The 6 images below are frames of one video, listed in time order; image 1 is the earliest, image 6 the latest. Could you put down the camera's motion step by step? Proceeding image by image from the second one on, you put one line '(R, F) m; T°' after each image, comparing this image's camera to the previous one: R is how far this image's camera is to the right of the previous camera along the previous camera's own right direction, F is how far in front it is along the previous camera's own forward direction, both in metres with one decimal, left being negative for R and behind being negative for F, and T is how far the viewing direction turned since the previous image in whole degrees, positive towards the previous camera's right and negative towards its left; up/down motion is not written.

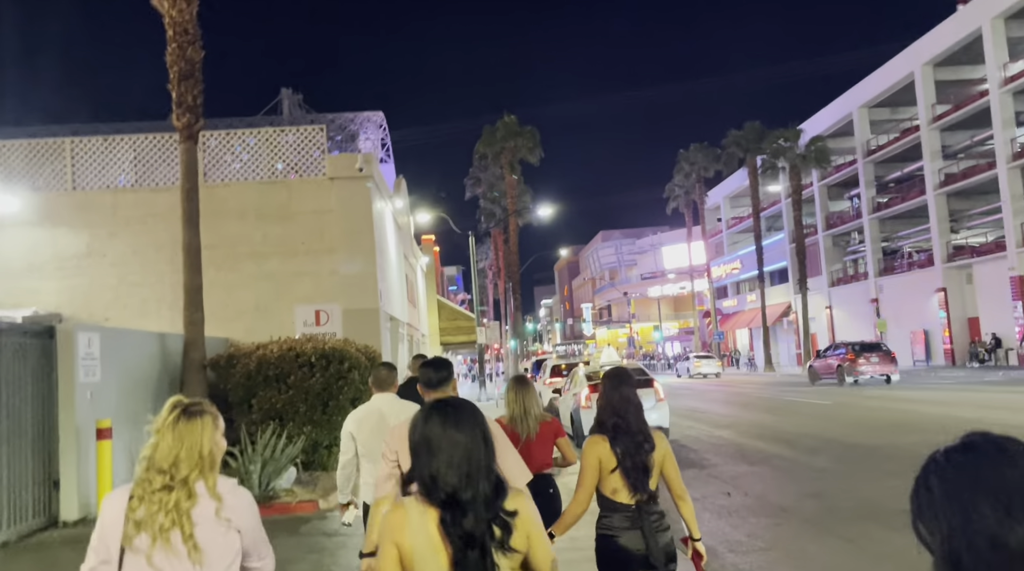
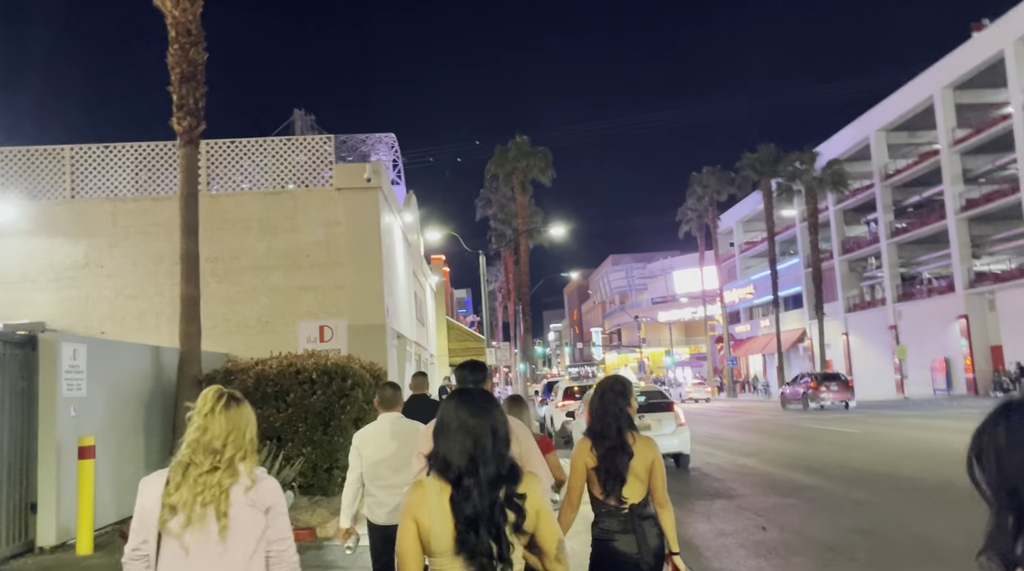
(-0.1, +0.7) m; -1°
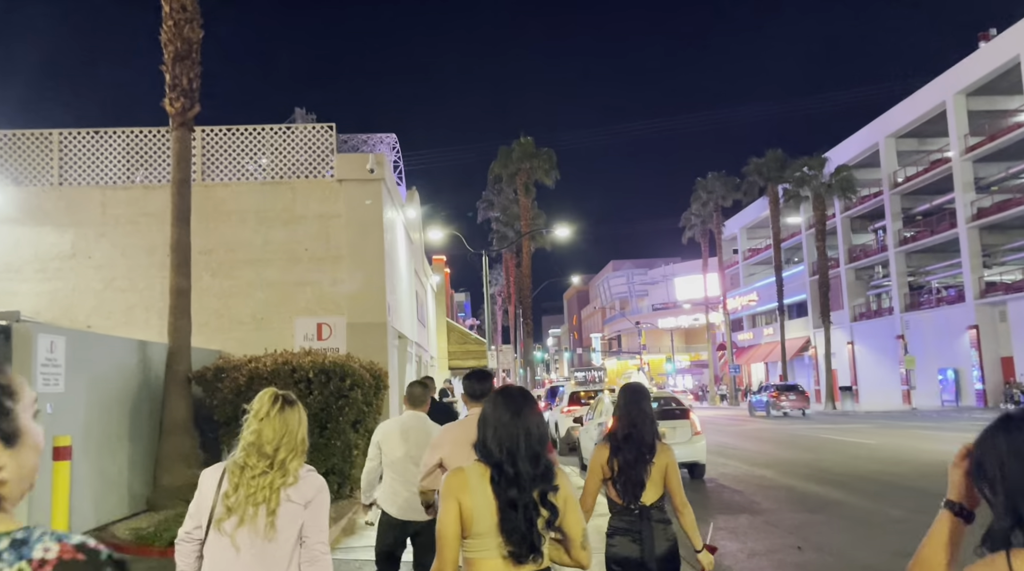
(-0.1, +0.7) m; 0°
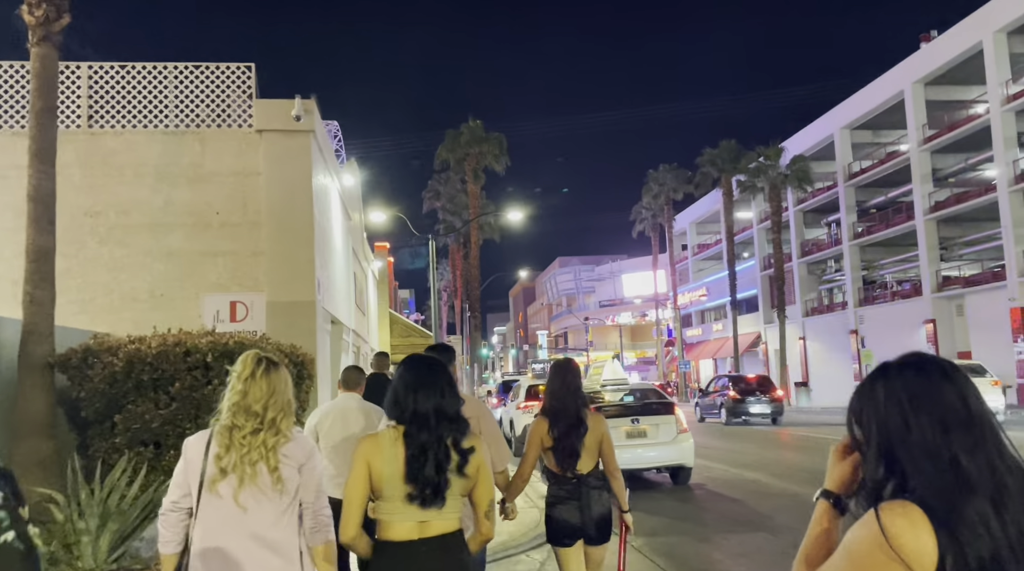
(-0.1, +2.2) m; +4°
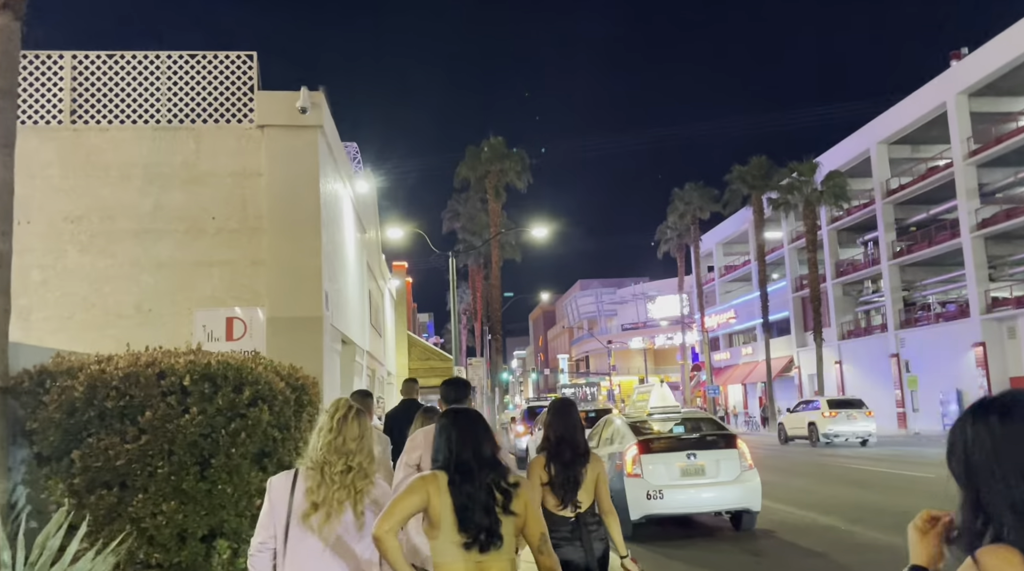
(-0.2, +1.5) m; -1°
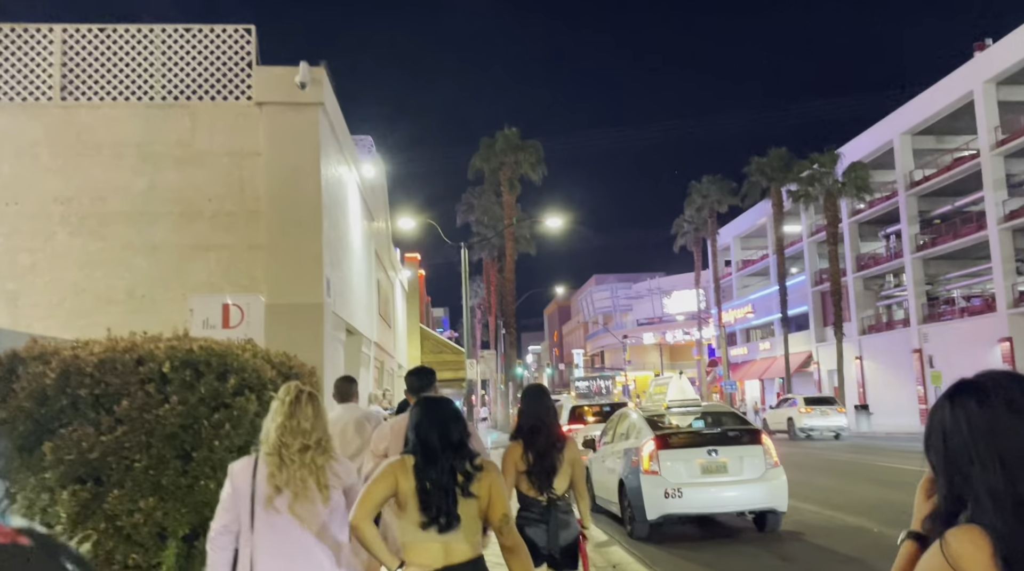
(+0.1, +0.6) m; -1°
